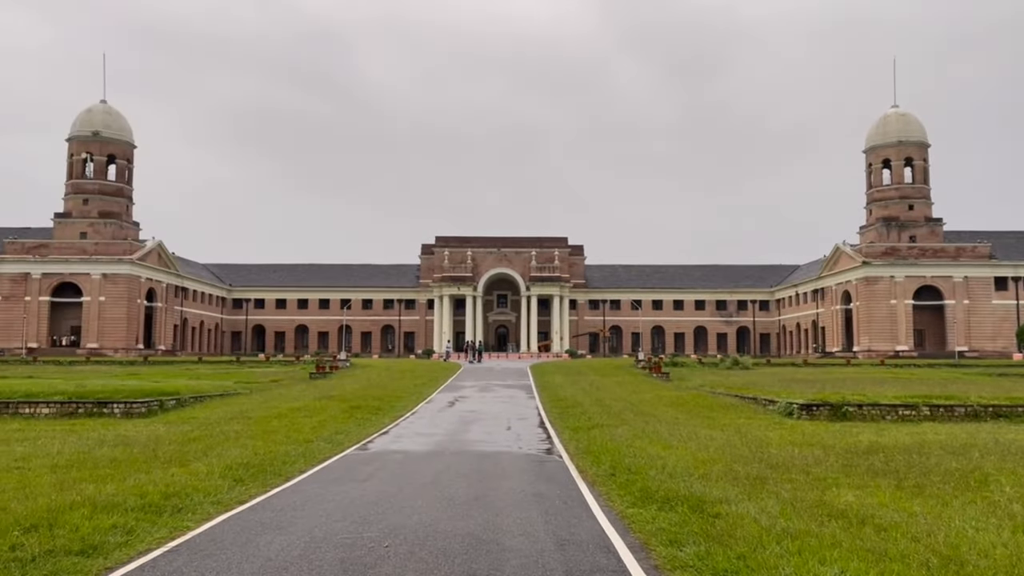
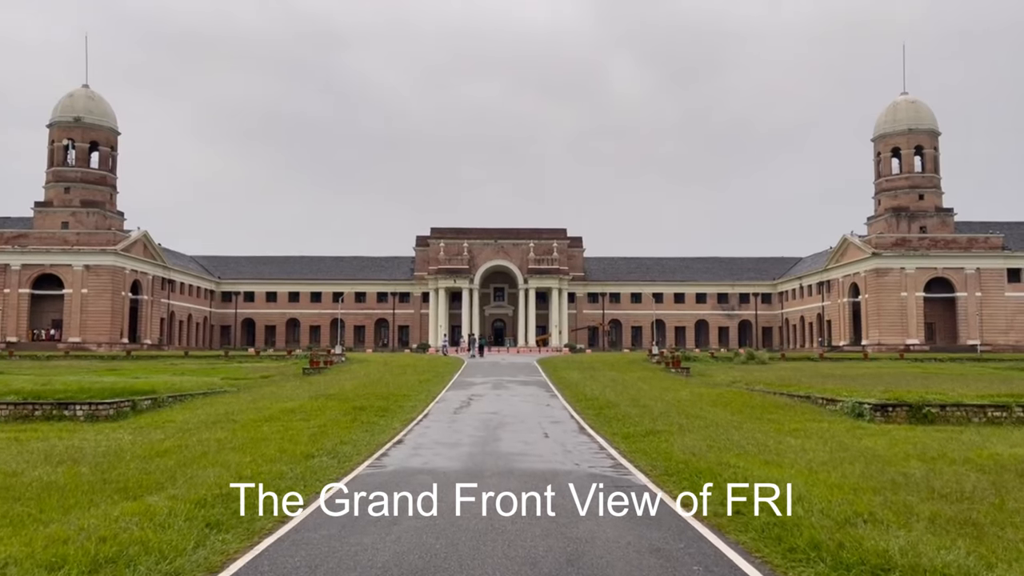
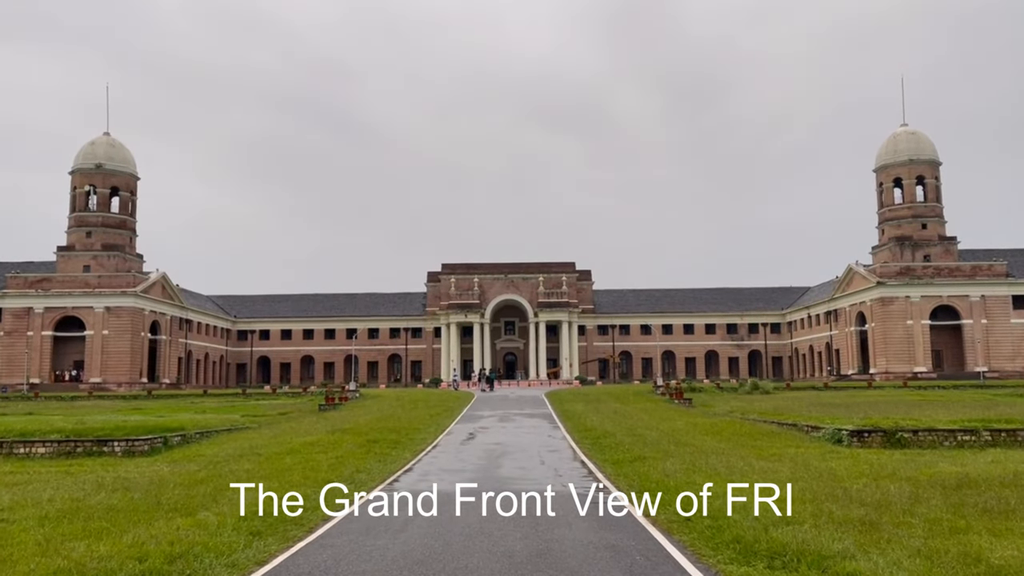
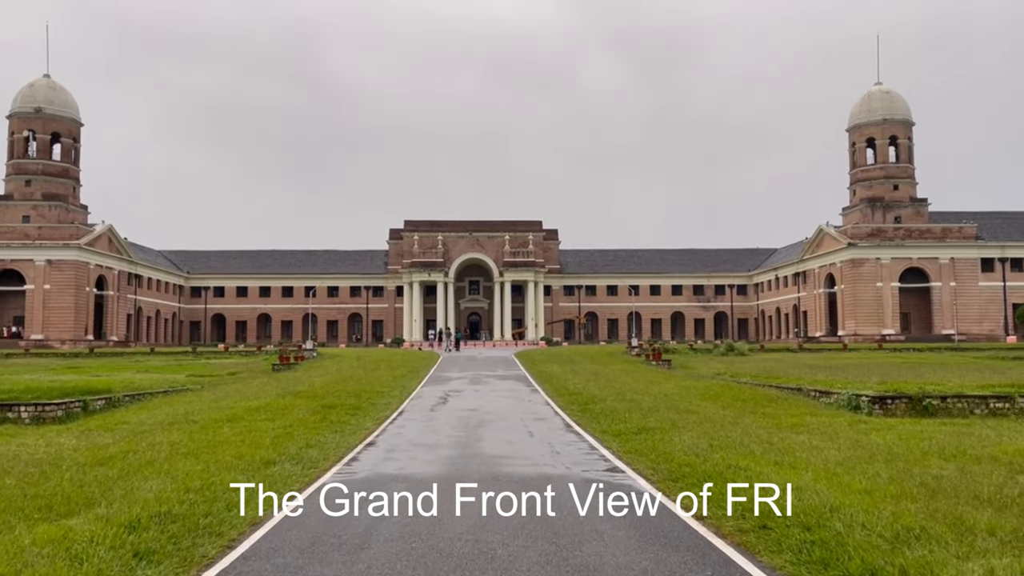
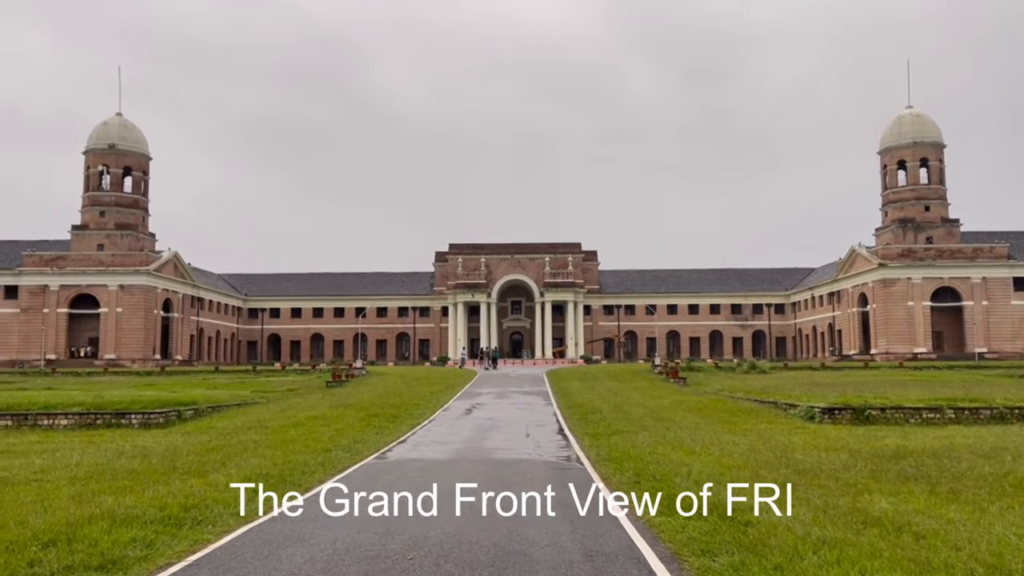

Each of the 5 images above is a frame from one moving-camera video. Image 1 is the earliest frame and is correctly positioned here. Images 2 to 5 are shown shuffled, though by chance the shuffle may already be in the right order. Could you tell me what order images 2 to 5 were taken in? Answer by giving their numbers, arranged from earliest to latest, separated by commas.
5, 3, 2, 4
